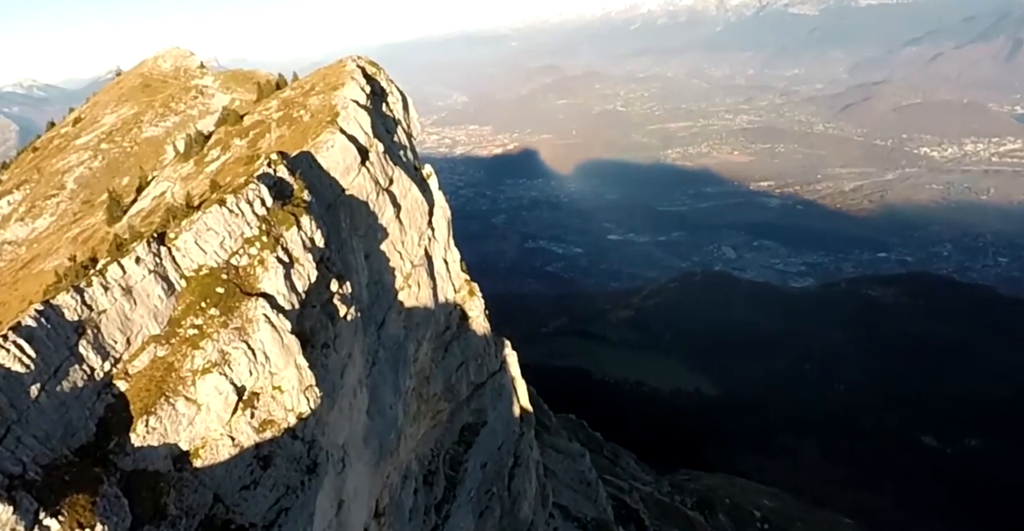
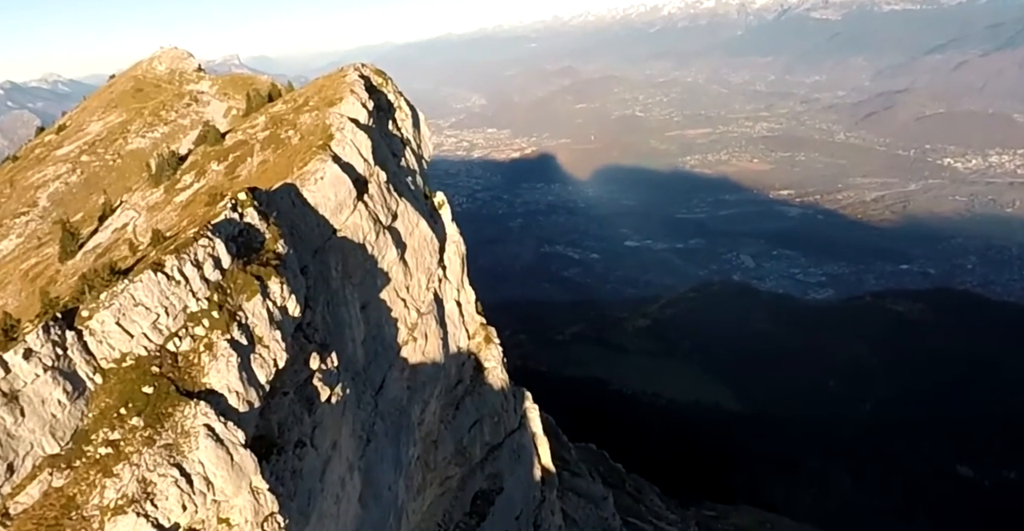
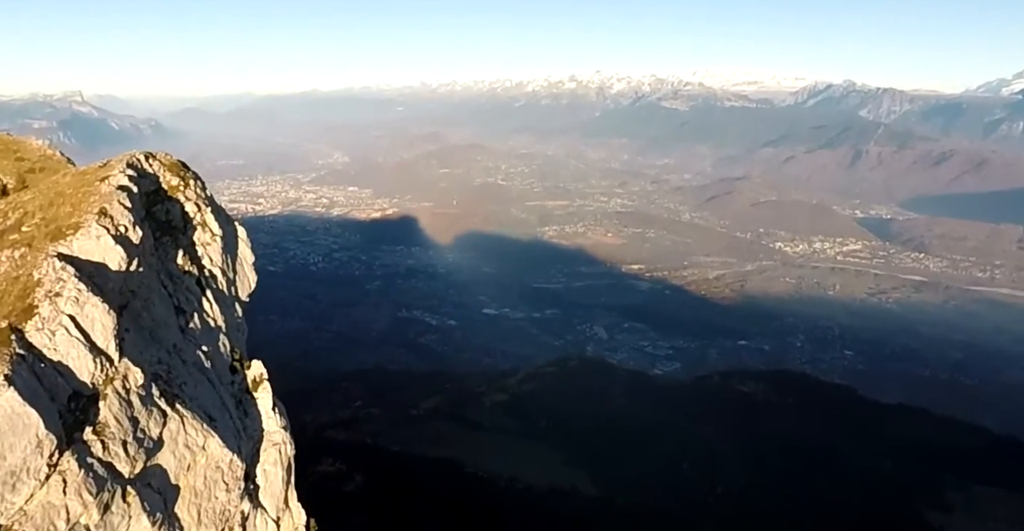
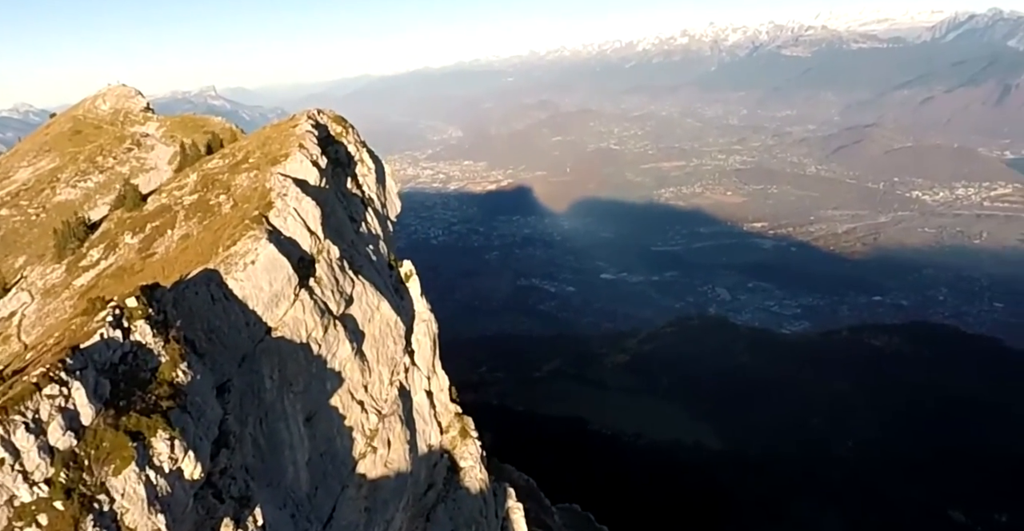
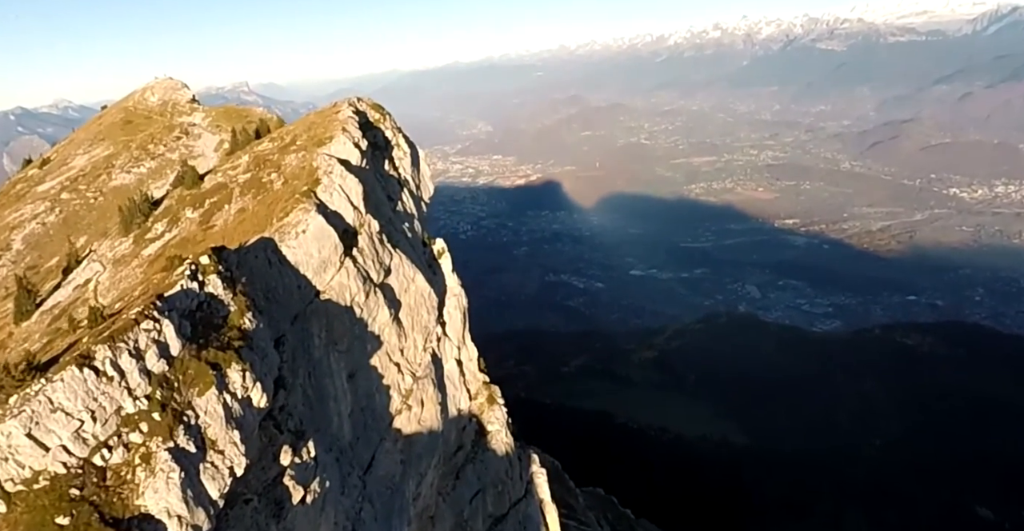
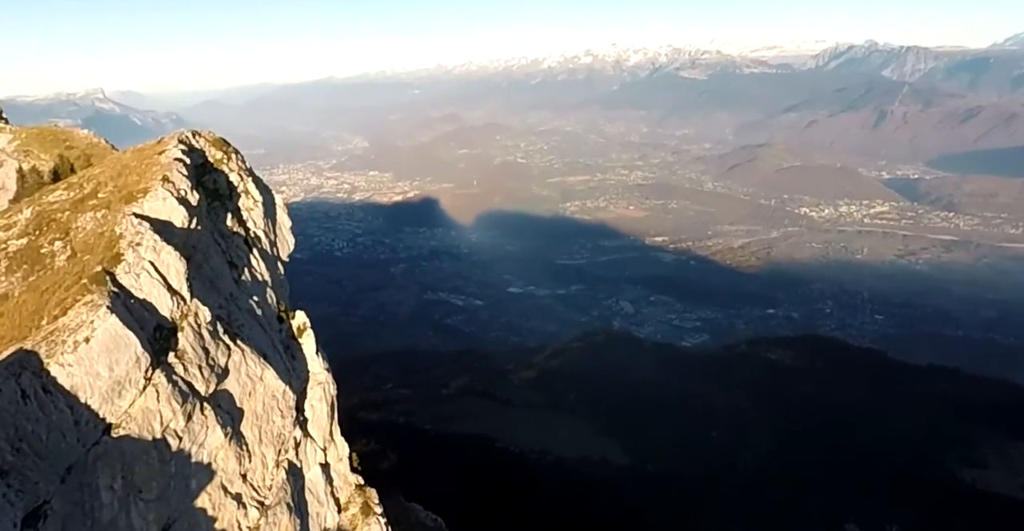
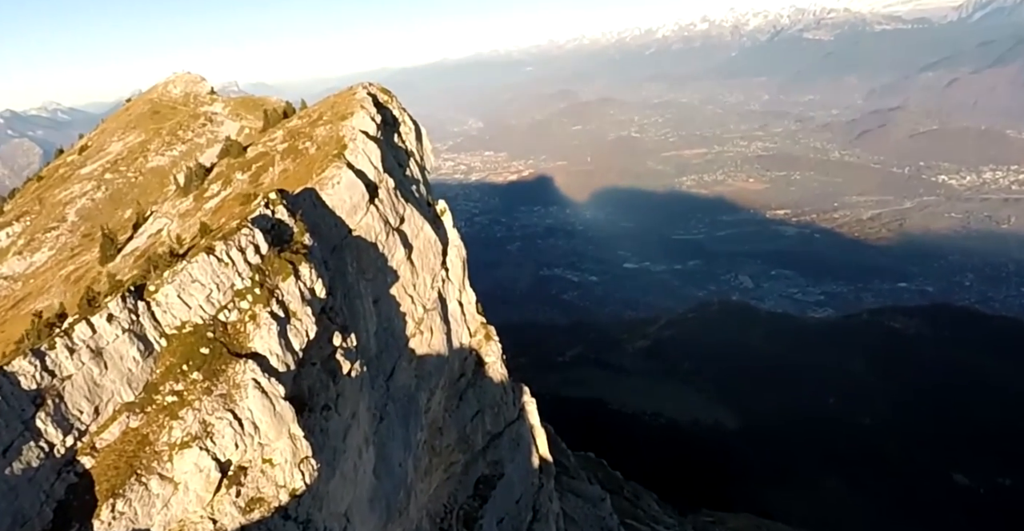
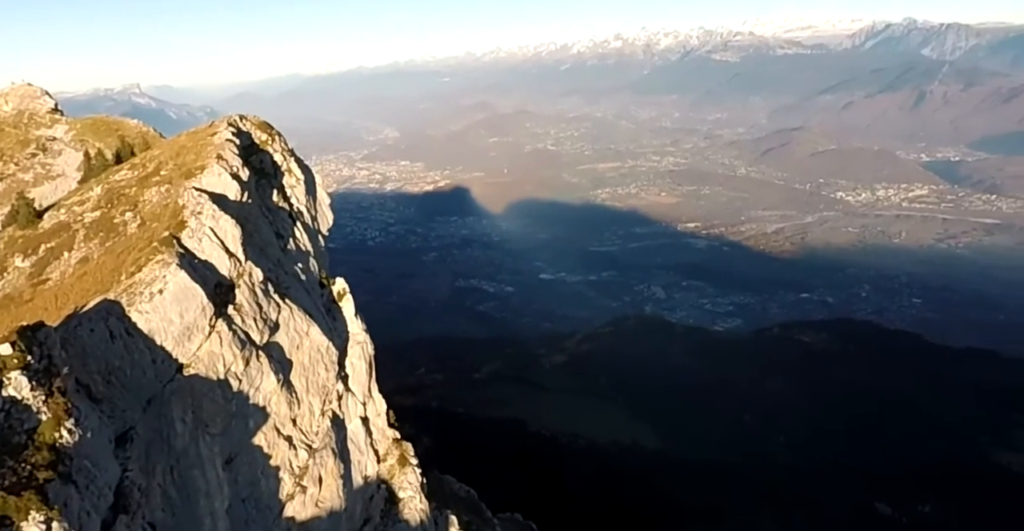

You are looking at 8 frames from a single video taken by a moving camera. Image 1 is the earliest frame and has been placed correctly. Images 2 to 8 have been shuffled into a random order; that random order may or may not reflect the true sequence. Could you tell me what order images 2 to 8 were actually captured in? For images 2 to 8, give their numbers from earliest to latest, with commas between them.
7, 2, 5, 4, 8, 6, 3
